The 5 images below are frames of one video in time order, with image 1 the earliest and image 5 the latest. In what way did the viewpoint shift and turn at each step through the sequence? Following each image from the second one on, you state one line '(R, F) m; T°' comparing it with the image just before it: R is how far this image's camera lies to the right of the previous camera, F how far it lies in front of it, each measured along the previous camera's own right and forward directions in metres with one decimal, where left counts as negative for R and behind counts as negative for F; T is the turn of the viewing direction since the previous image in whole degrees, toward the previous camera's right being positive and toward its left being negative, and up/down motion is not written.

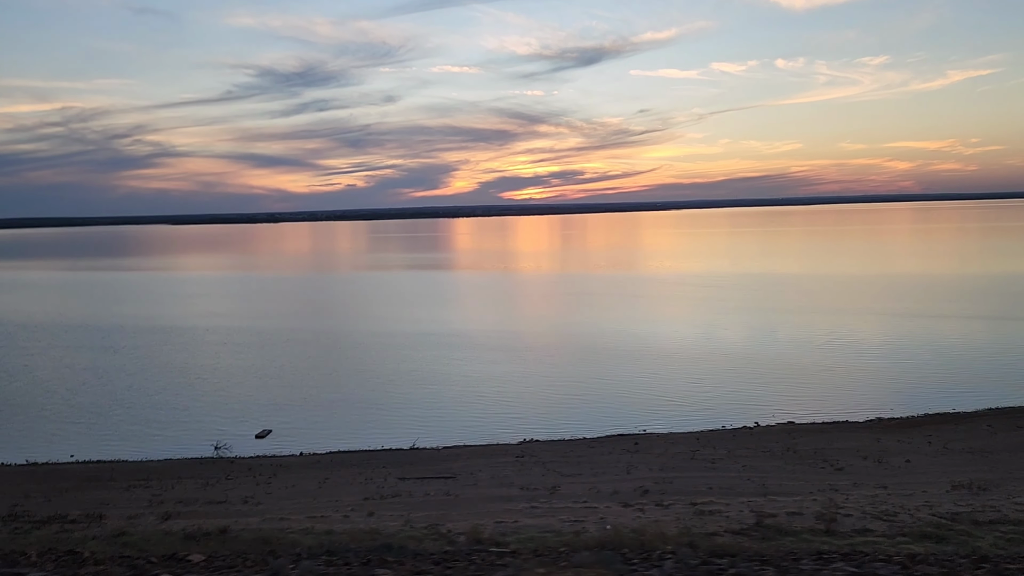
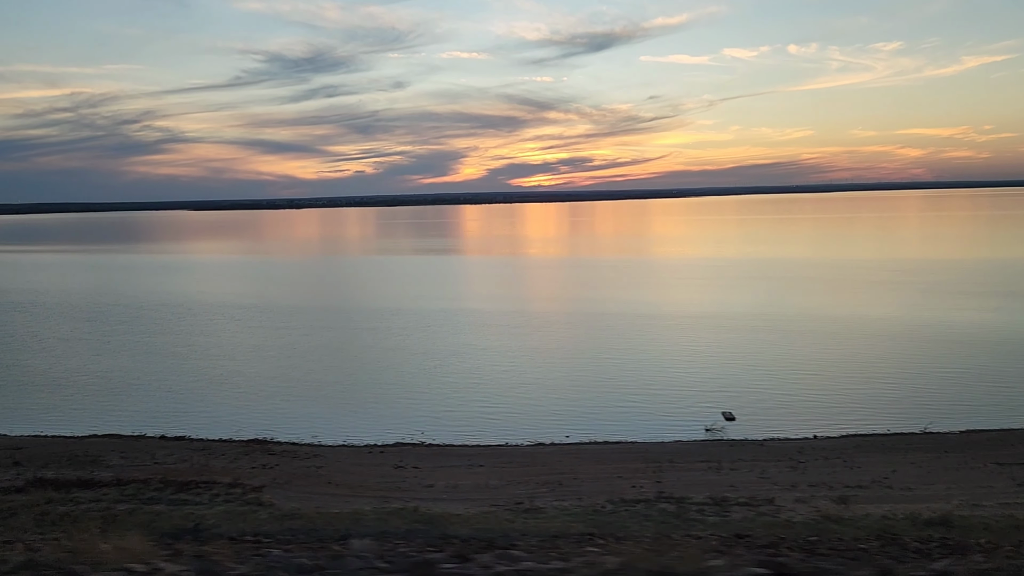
(-7.1, +0.2) m; -2°
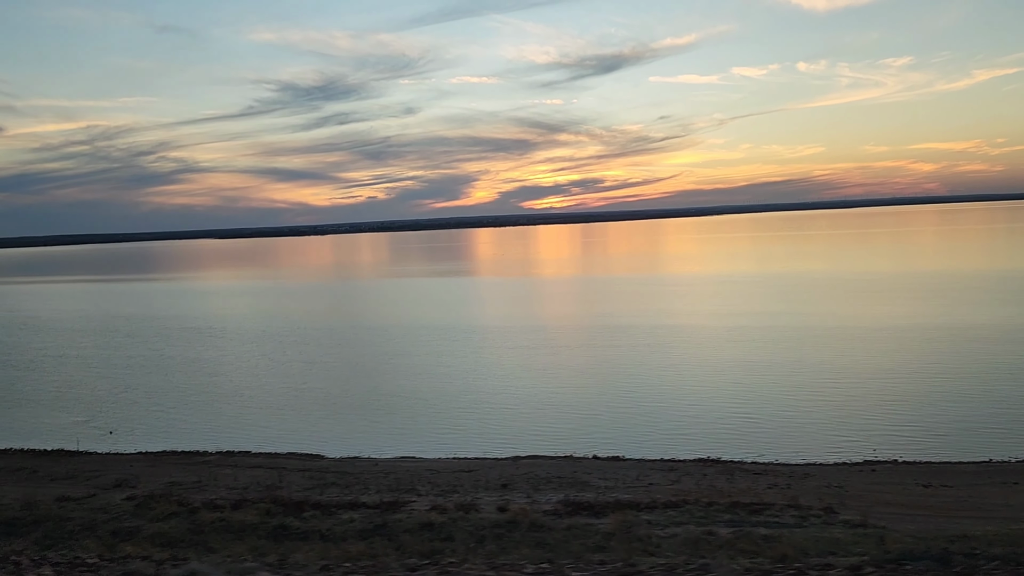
(-6.2, +0.3) m; -2°
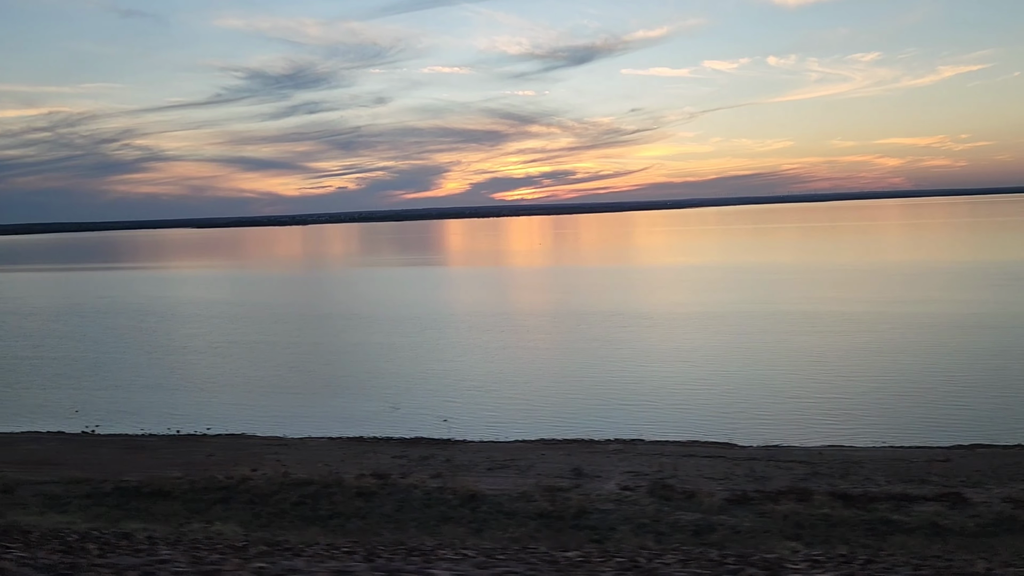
(-6.6, +0.7) m; 0°
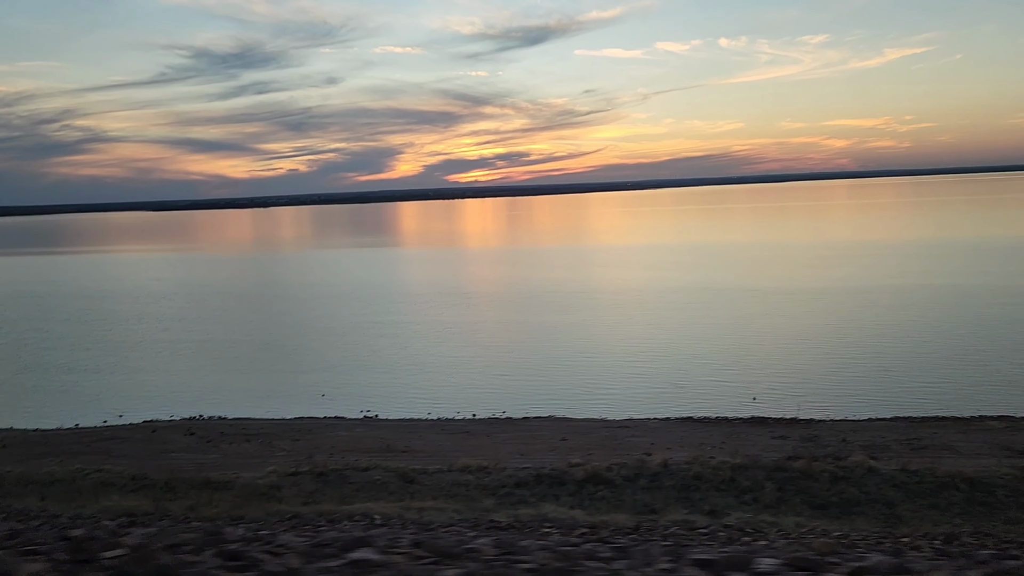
(-5.9, +0.9) m; +2°
